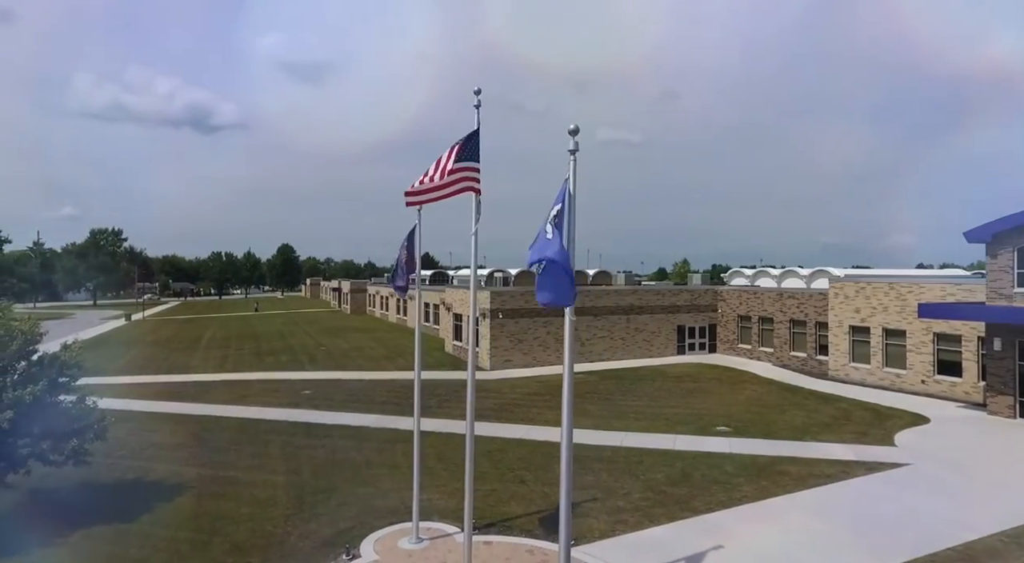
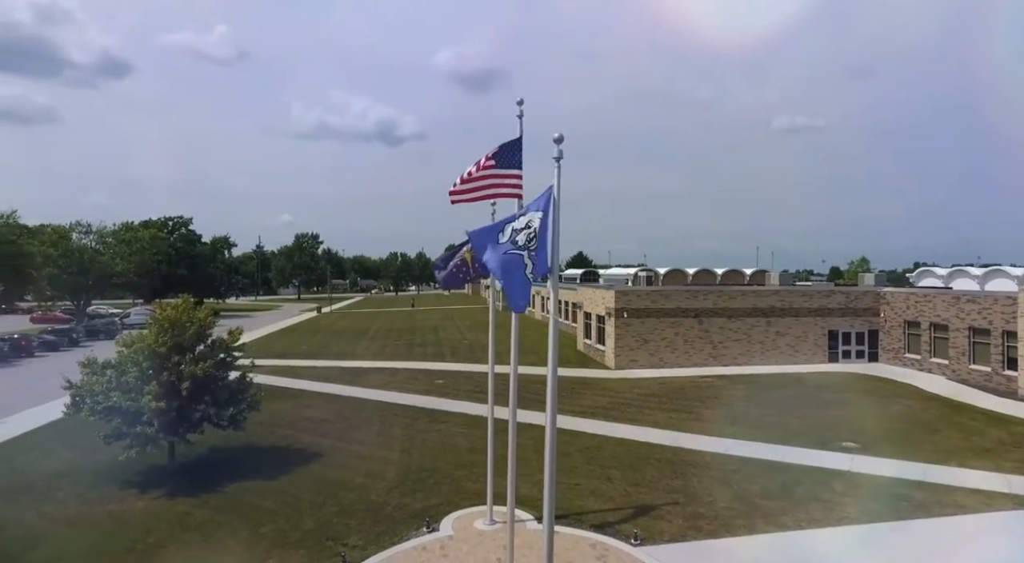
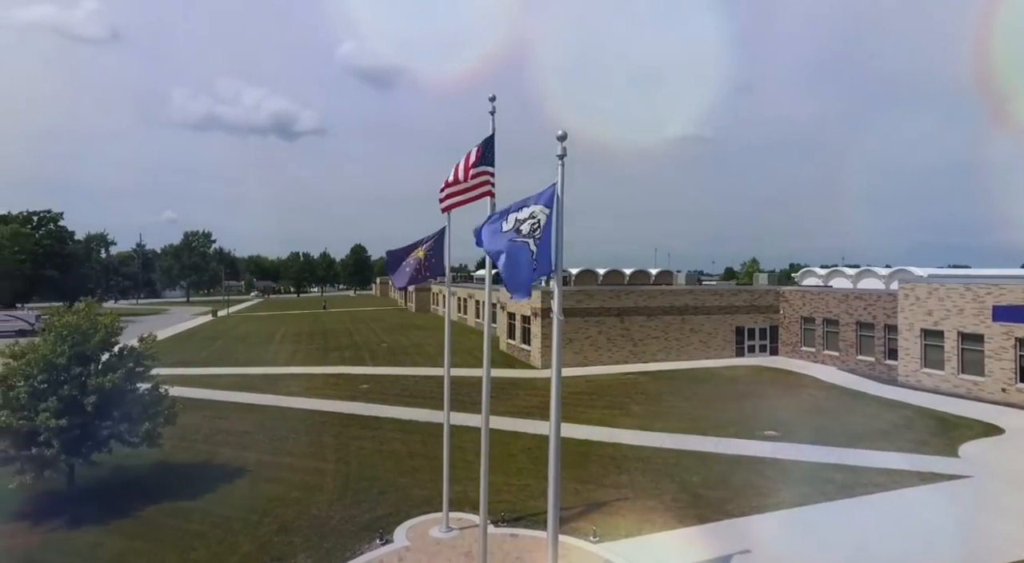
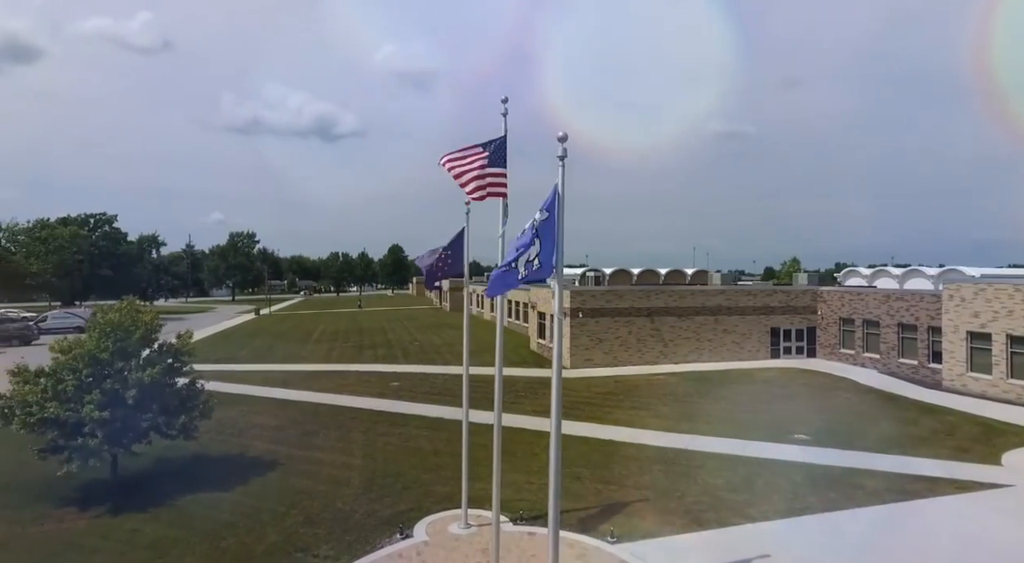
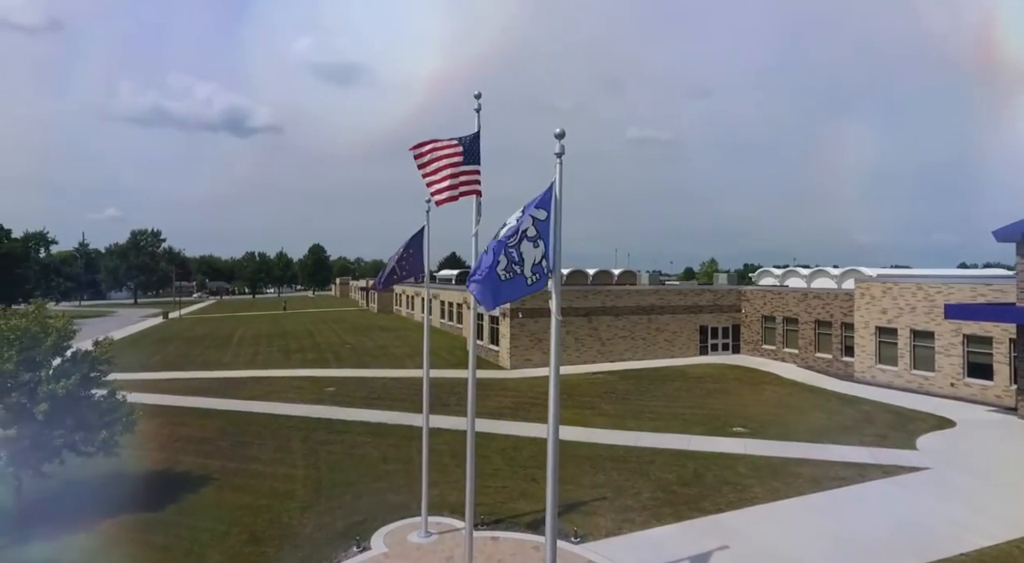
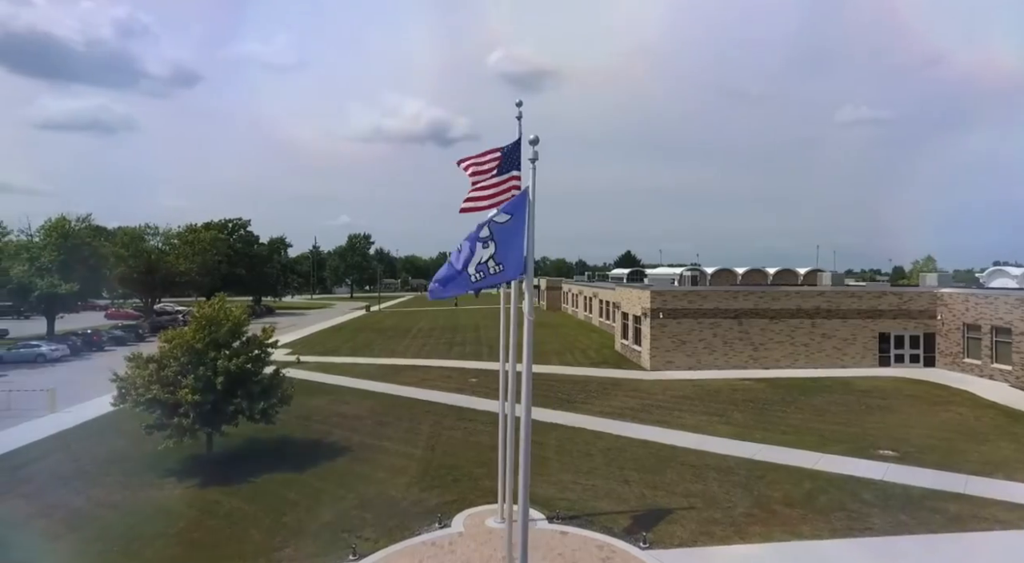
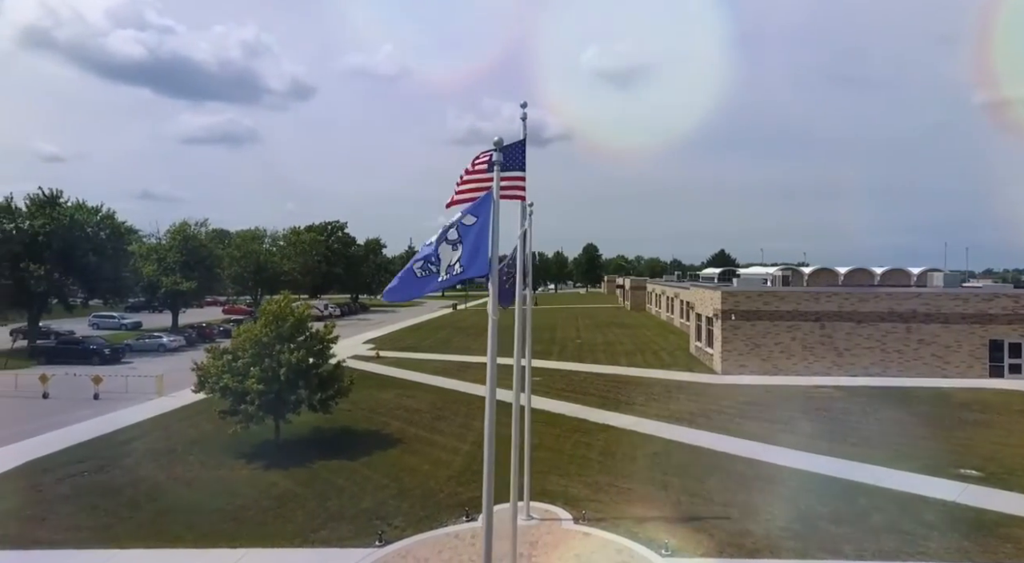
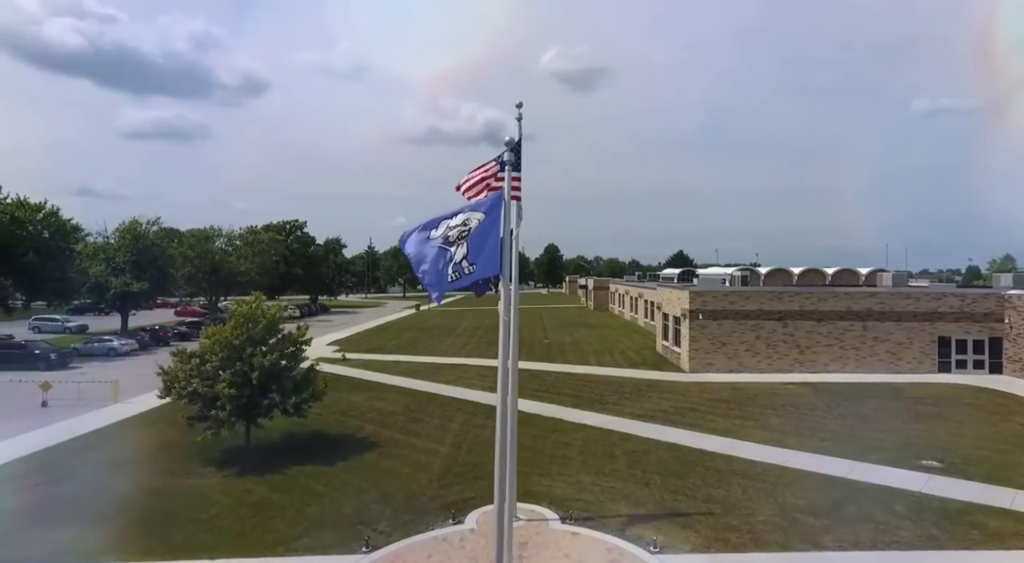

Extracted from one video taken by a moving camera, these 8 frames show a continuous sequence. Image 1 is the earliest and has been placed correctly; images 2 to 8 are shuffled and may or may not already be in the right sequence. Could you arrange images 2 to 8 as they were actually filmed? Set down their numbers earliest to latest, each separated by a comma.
5, 3, 4, 2, 6, 8, 7
